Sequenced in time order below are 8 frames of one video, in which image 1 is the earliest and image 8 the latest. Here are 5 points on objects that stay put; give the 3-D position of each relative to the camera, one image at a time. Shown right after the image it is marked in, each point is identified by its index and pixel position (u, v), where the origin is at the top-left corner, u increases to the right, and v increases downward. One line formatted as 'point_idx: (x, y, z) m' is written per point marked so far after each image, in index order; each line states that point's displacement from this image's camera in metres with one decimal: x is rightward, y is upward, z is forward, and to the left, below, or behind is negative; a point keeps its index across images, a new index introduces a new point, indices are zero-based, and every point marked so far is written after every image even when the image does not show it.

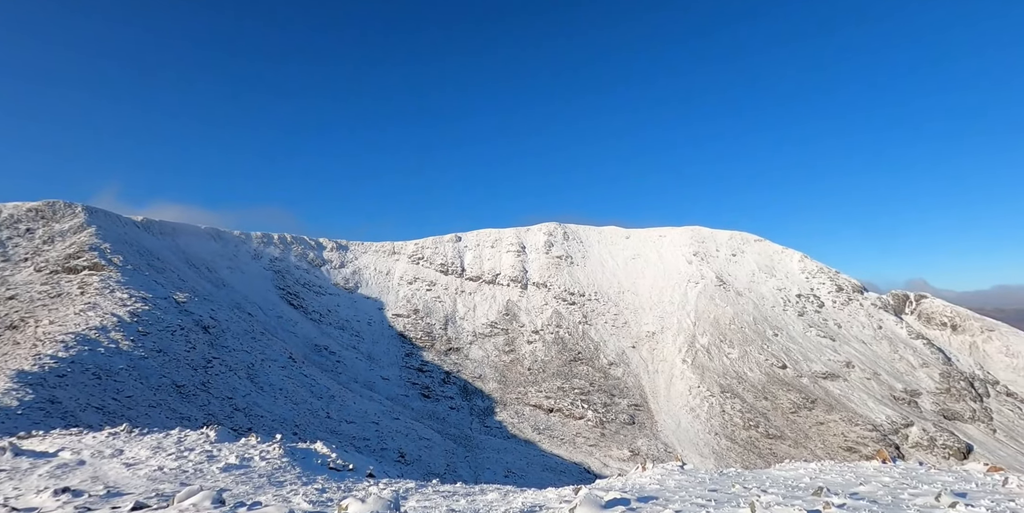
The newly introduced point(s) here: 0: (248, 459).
0: (-7.4, -5.5, +14.9) m
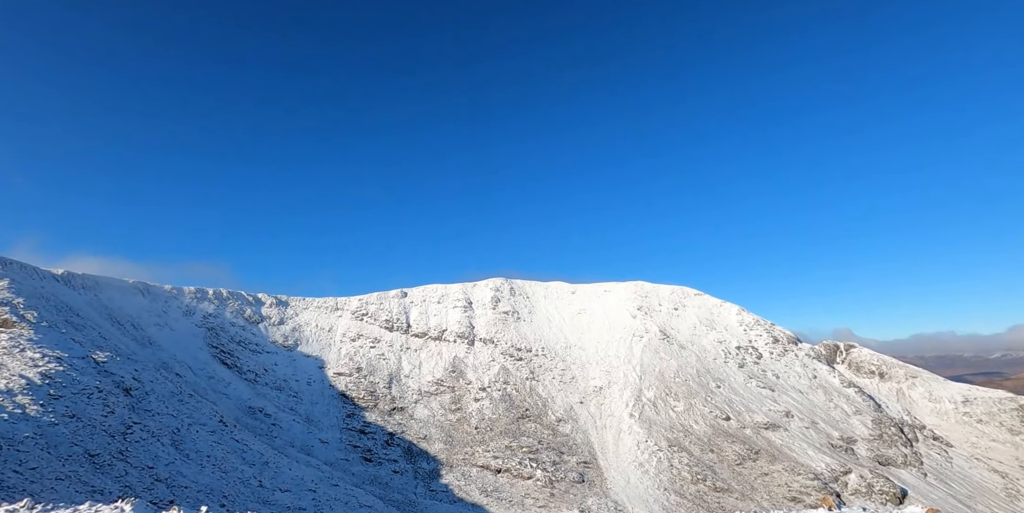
0: (-8.9, -7.1, +13.6) m
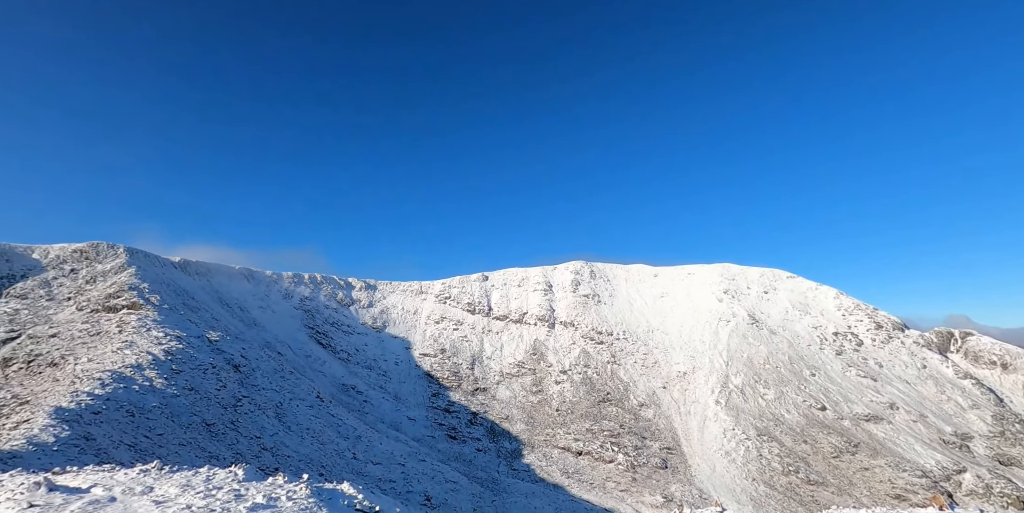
0: (-6.6, -6.7, +14.8) m
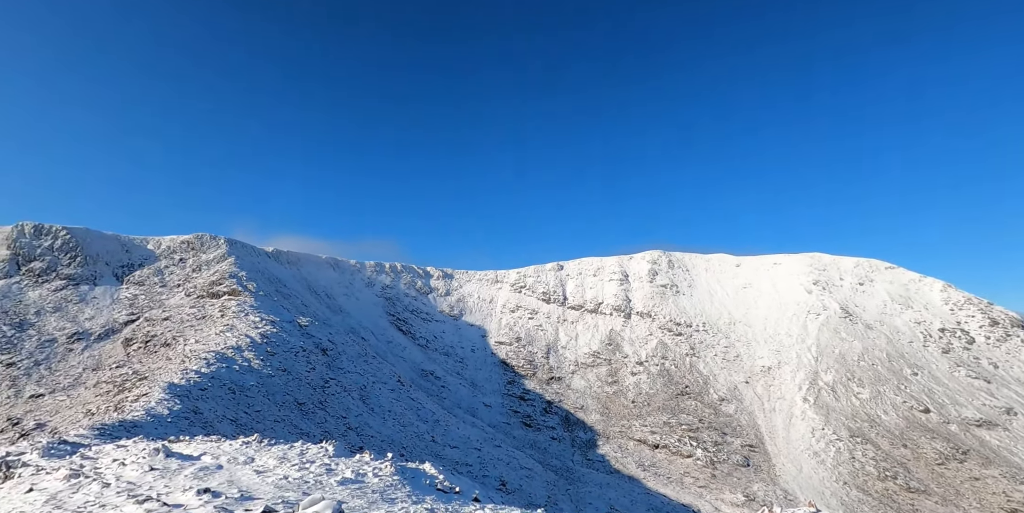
0: (-4.4, -6.4, +15.7) m
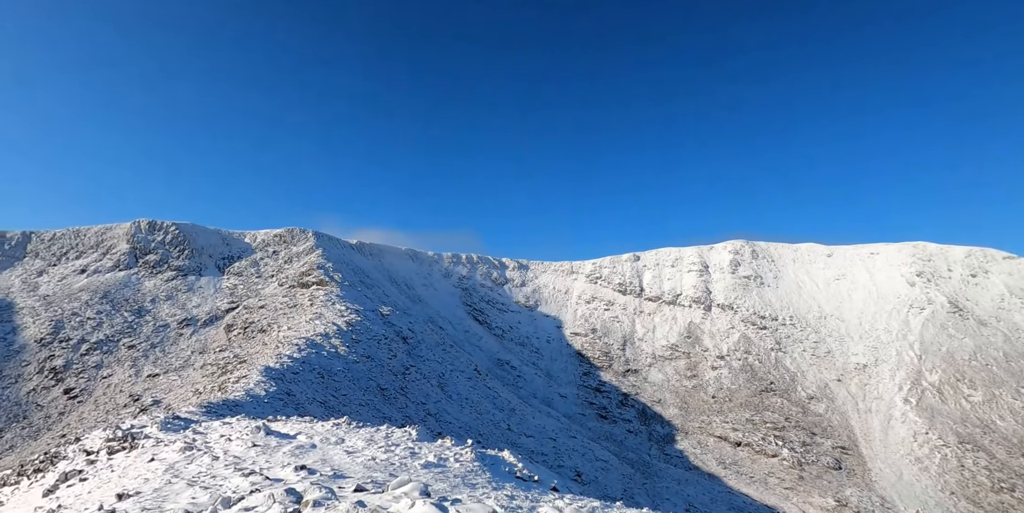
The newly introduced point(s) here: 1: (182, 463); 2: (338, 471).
0: (-2.0, -6.1, +16.1) m
1: (-9.8, -6.1, +15.9) m
2: (-4.7, -5.8, +14.5) m
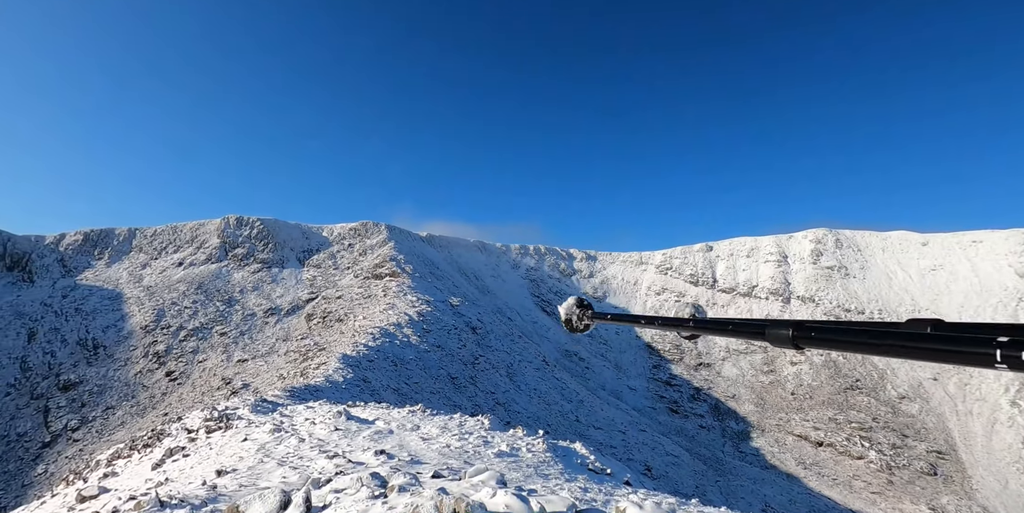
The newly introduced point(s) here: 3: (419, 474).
0: (+0.2, -5.8, +16.2) m
1: (-7.6, -5.9, +16.9) m
2: (-2.7, -5.6, +14.9) m
3: (-2.2, -5.1, +12.5) m
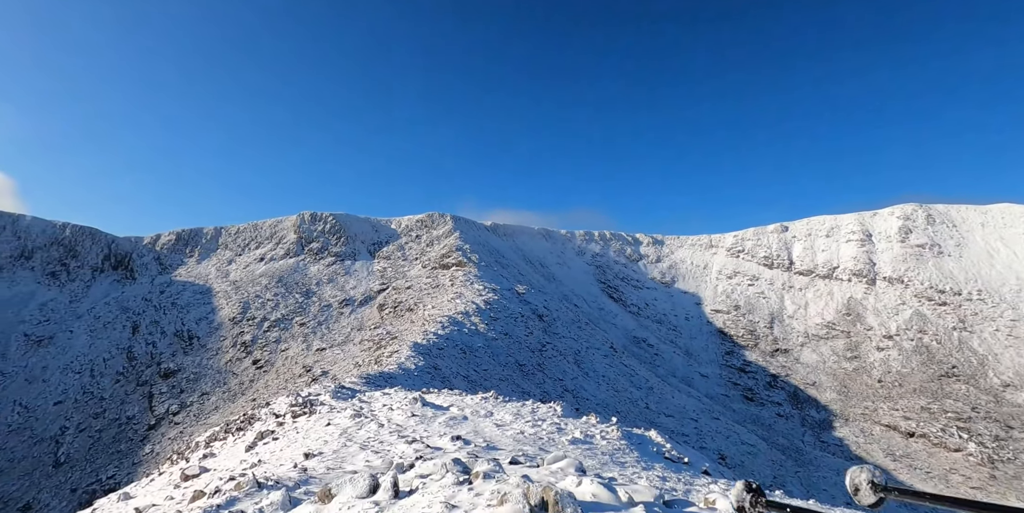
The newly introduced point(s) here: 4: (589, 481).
0: (+2.4, -5.4, +16.2) m
1: (-5.2, -5.7, +17.7) m
2: (-0.6, -5.3, +15.2) m
3: (-0.3, -4.8, +12.8) m
4: (+1.4, -4.2, +10.2) m
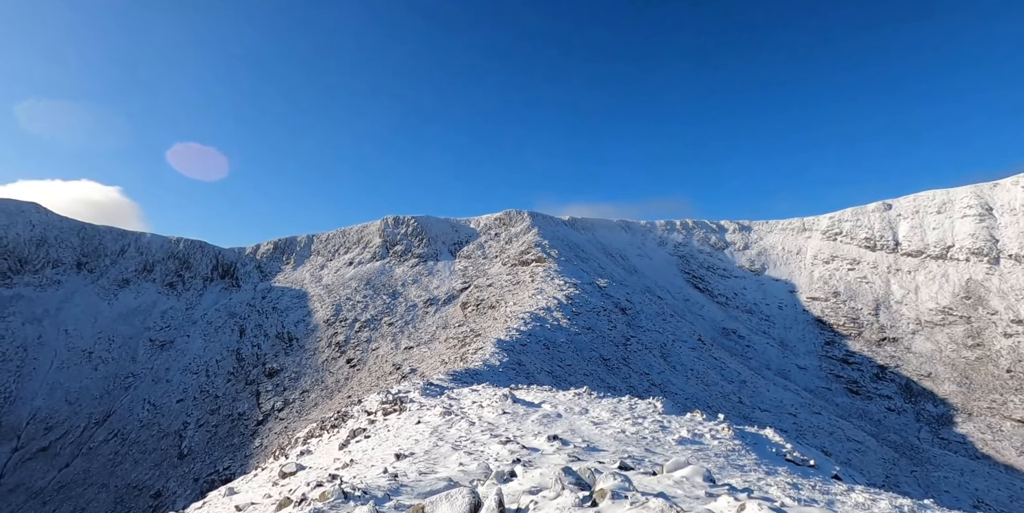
0: (+5.1, -5.0, +15.8) m
1: (-2.2, -5.6, +18.3) m
2: (+2.0, -5.0, +15.2) m
3: (+1.9, -4.6, +12.7) m
4: (+3.3, -3.9, +9.9) m
